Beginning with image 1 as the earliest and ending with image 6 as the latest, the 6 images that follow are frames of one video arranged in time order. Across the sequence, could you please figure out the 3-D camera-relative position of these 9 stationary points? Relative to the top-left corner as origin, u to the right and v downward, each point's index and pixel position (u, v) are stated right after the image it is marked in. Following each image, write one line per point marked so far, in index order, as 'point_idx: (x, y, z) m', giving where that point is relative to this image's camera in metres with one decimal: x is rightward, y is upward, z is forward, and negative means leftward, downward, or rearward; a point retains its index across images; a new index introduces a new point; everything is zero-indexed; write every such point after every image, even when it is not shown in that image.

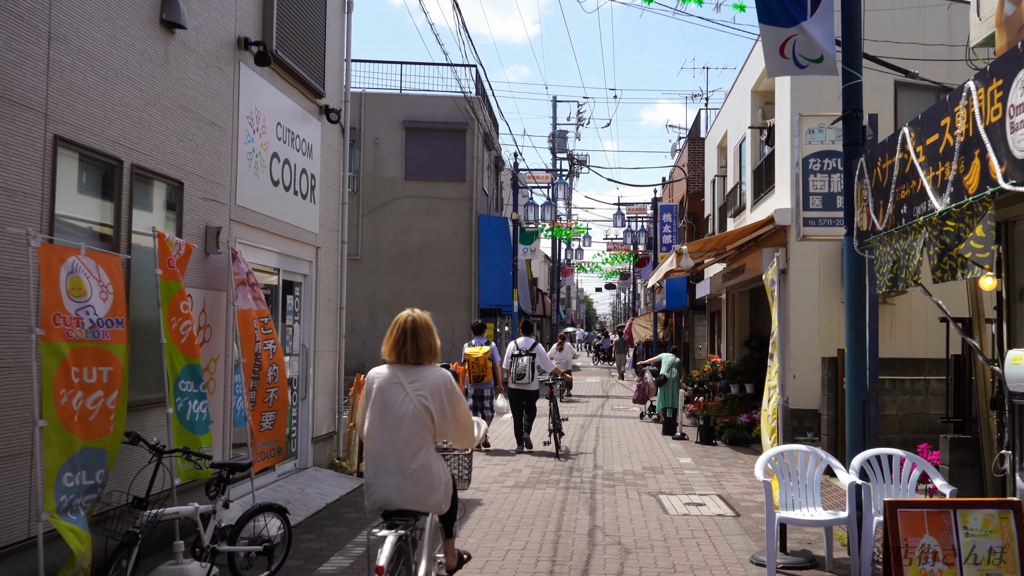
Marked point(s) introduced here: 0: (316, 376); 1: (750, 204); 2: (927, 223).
0: (-1.9, -0.8, +10.6) m
1: (+4.0, +1.4, +18.2) m
2: (+2.0, +0.3, +5.2) m
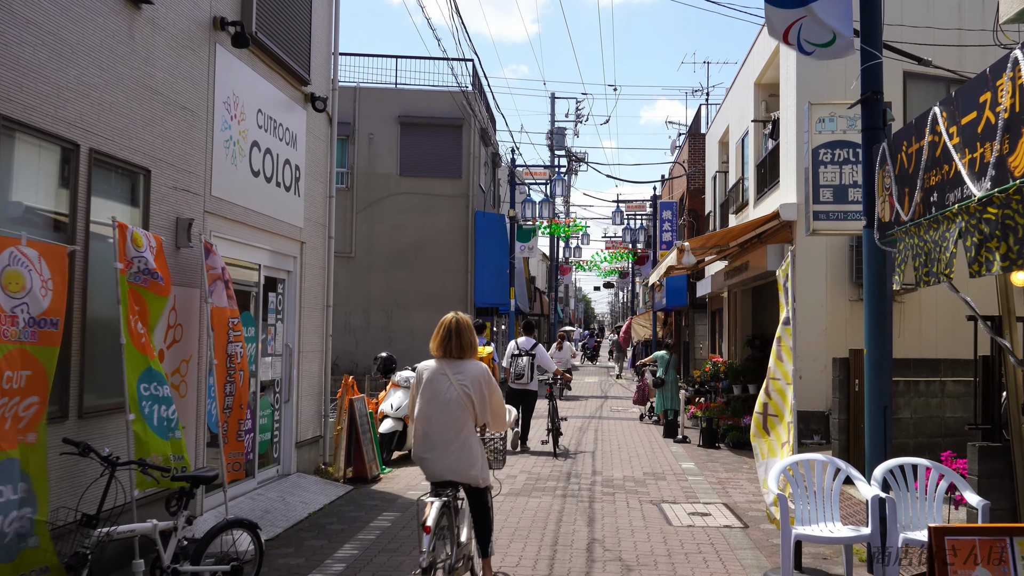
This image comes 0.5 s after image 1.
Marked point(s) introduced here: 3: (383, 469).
0: (-2.0, -0.8, +10.1) m
1: (+3.9, +1.4, +17.7) m
2: (+1.9, +0.3, +4.7) m
3: (-1.3, -1.8, +11.0) m
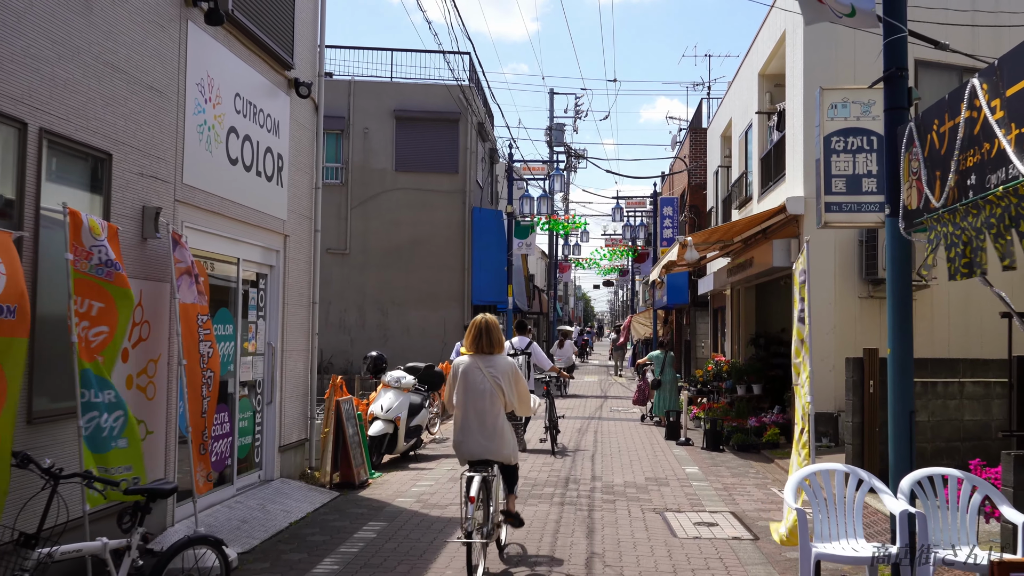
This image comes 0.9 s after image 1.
0: (-2.0, -0.8, +9.6) m
1: (+3.9, +1.5, +17.1) m
2: (+1.9, +0.4, +4.1) m
3: (-1.4, -1.8, +10.5) m
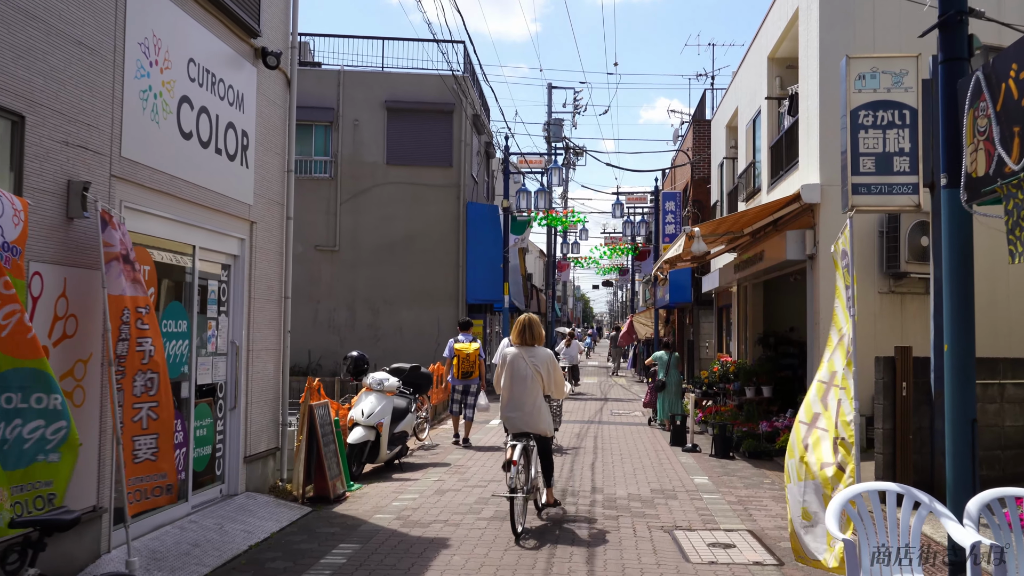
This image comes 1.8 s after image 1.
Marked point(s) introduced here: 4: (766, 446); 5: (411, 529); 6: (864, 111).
0: (-2.1, -0.7, +8.6) m
1: (+3.8, +1.5, +16.2) m
2: (+1.8, +0.4, +3.2) m
3: (-1.4, -1.7, +9.6) m
4: (+2.9, -1.8, +12.3) m
5: (-0.7, -1.7, +7.7) m
6: (+2.7, +1.3, +8.2) m
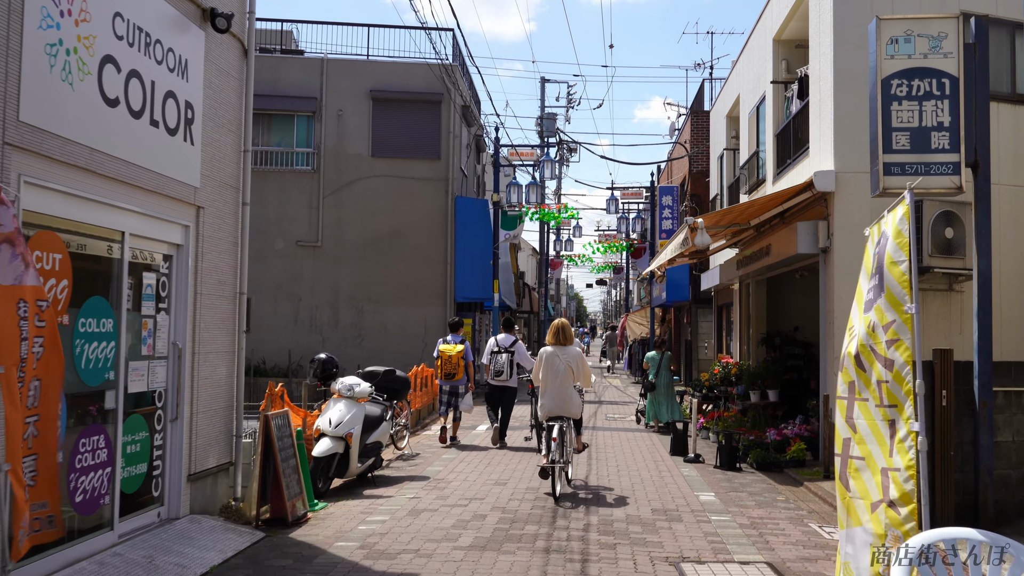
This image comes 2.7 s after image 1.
0: (-2.2, -0.7, +7.6) m
1: (+3.6, +1.6, +15.2) m
2: (+1.7, +0.5, +2.2) m
3: (-1.5, -1.7, +8.5) m
4: (+2.7, -1.7, +11.3) m
5: (-0.8, -1.7, +6.6) m
6: (+2.6, +1.4, +7.2) m
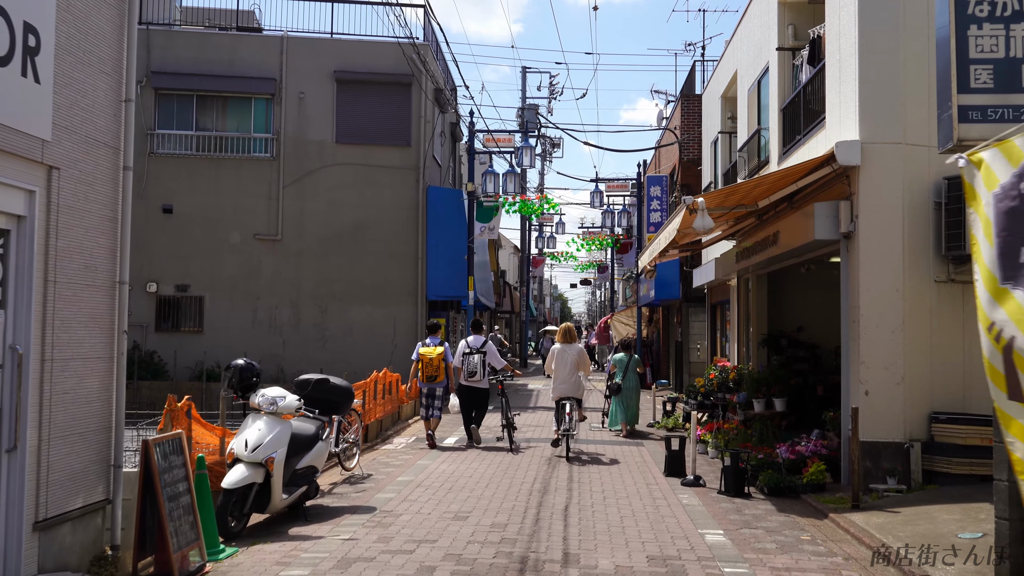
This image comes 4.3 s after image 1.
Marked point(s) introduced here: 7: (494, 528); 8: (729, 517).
0: (-2.4, -0.6, +5.8) m
1: (+3.3, +1.6, +13.4) m
2: (+1.6, +0.5, +0.4) m
3: (-1.8, -1.6, +6.7) m
4: (+2.4, -1.7, +9.5) m
5: (-1.1, -1.6, +4.8) m
6: (+2.3, +1.5, +5.5) m
7: (-0.1, -1.7, +7.6) m
8: (+1.6, -1.7, +8.4) m
